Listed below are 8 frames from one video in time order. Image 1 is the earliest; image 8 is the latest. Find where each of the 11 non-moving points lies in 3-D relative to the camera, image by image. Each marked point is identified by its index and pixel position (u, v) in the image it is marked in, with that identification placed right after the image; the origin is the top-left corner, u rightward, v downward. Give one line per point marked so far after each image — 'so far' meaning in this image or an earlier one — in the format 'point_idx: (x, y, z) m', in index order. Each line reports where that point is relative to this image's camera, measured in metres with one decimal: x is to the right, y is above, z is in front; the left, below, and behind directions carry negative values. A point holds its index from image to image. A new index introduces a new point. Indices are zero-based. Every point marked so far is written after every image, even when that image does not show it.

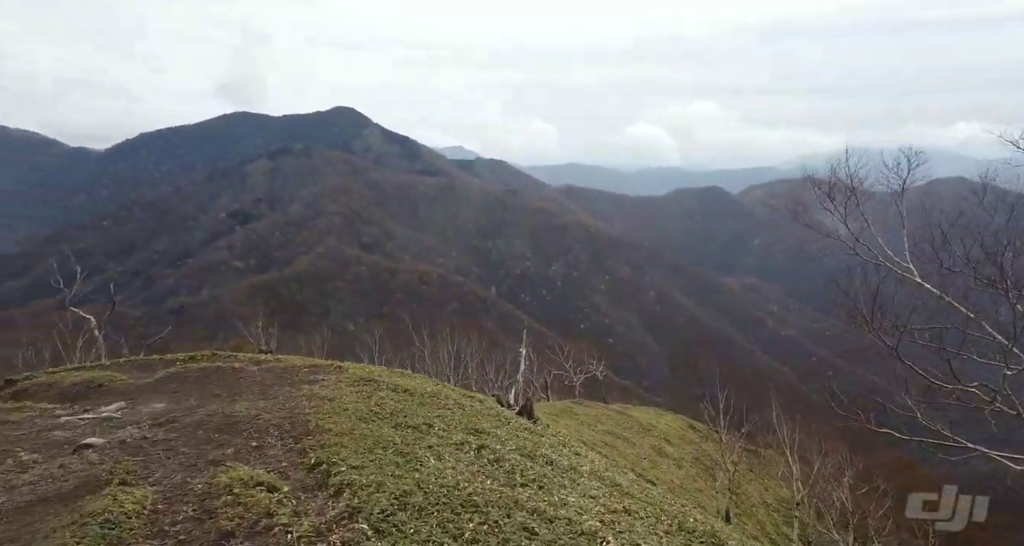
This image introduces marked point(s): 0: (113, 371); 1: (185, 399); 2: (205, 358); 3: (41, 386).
0: (-6.6, -1.5, +11.0) m
1: (-4.0, -1.5, +8.2) m
2: (-5.3, -1.4, +11.5) m
3: (-7.0, -1.7, +10.0) m
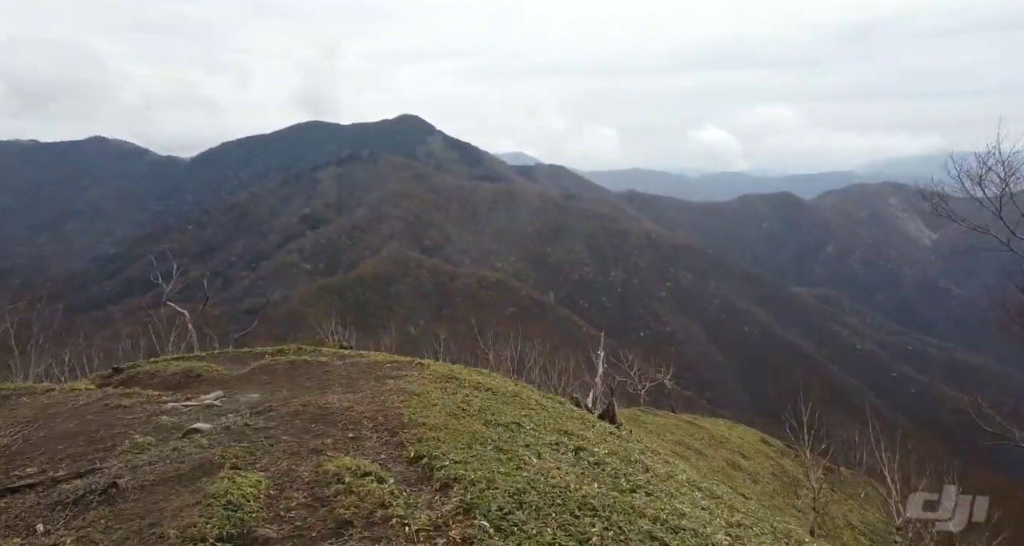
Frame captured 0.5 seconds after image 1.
0: (-5.3, -1.5, +11.5) m
1: (-3.0, -1.5, +8.5) m
2: (-4.0, -1.4, +11.9) m
3: (-5.8, -1.6, +10.6) m
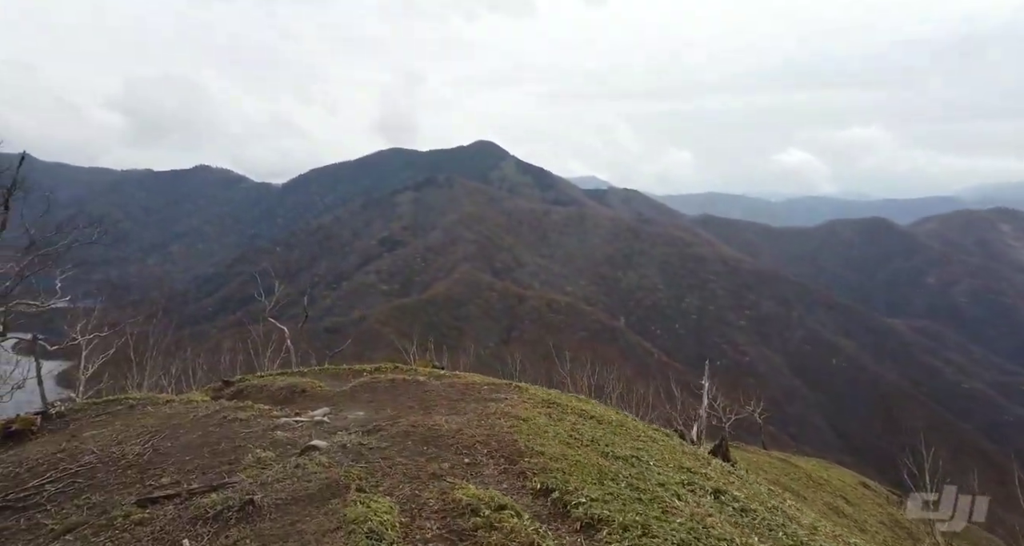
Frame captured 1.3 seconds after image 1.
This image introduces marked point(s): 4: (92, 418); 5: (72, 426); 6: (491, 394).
0: (-3.6, -1.9, +11.8) m
1: (-1.7, -1.8, +8.6) m
2: (-2.3, -1.8, +12.1) m
3: (-4.2, -2.0, +10.9) m
4: (-6.6, -2.3, +10.5) m
5: (-6.7, -2.4, +10.1) m
6: (-0.3, -1.7, +9.4) m
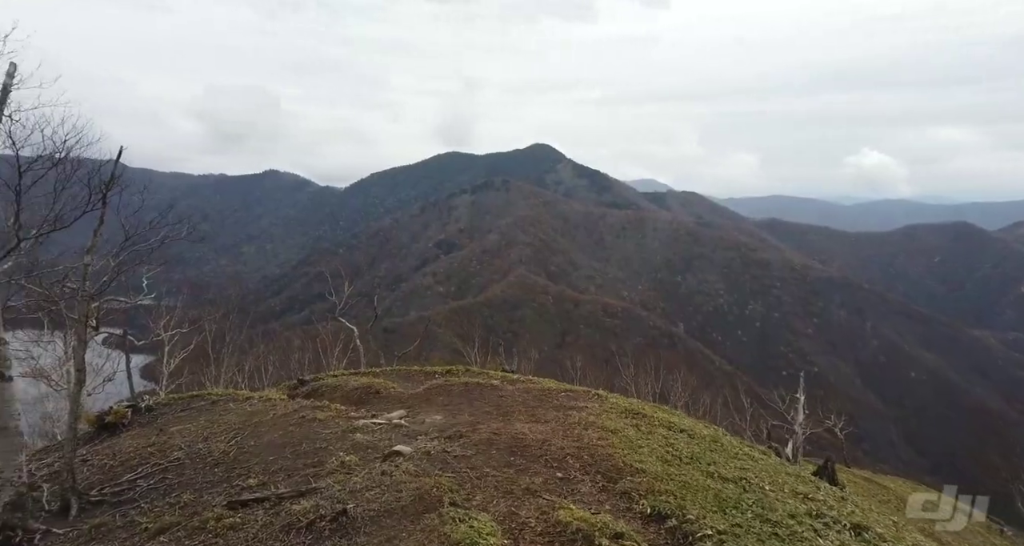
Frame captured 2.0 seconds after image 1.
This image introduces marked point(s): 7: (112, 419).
0: (-2.3, -1.9, +11.8) m
1: (-0.7, -1.8, +8.4) m
2: (-0.9, -1.8, +11.9) m
3: (-3.0, -2.0, +10.9) m
4: (-5.4, -2.3, +10.7) m
5: (-5.5, -2.4, +10.3) m
6: (+0.8, -1.7, +9.0) m
7: (-6.3, -2.3, +10.5) m
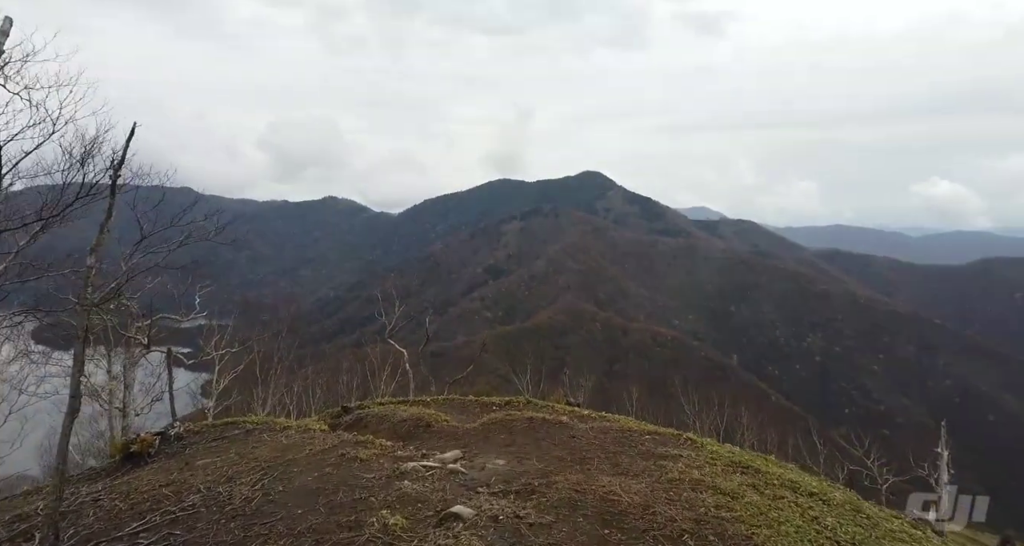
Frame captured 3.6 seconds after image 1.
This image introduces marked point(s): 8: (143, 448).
0: (-1.3, -2.2, +10.5) m
1: (+0.1, -2.0, +7.0) m
2: (+0.1, -2.1, +10.5) m
3: (-2.0, -2.2, +9.7) m
4: (-4.4, -2.5, +9.6) m
5: (-4.6, -2.5, +9.2) m
6: (+1.7, -2.0, +7.5) m
7: (-5.3, -2.5, +9.5) m
8: (-5.2, -2.5, +9.5) m
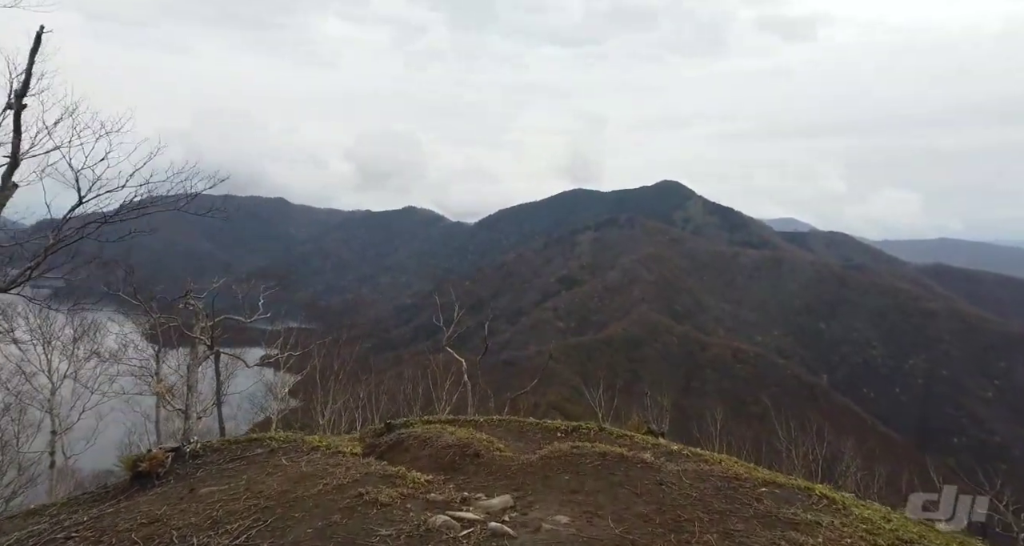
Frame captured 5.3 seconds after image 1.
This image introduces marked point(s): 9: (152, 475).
0: (-0.4, -2.1, +8.7) m
1: (+0.6, -1.9, +5.1) m
2: (+1.0, -2.1, +8.6) m
3: (-1.2, -2.1, +8.0) m
4: (-3.6, -2.4, +8.2) m
5: (-3.8, -2.4, +7.9) m
6: (+2.2, -1.9, +5.5) m
7: (-4.5, -2.4, +8.2) m
8: (-4.4, -2.4, +8.2) m
9: (-4.4, -2.5, +8.2) m
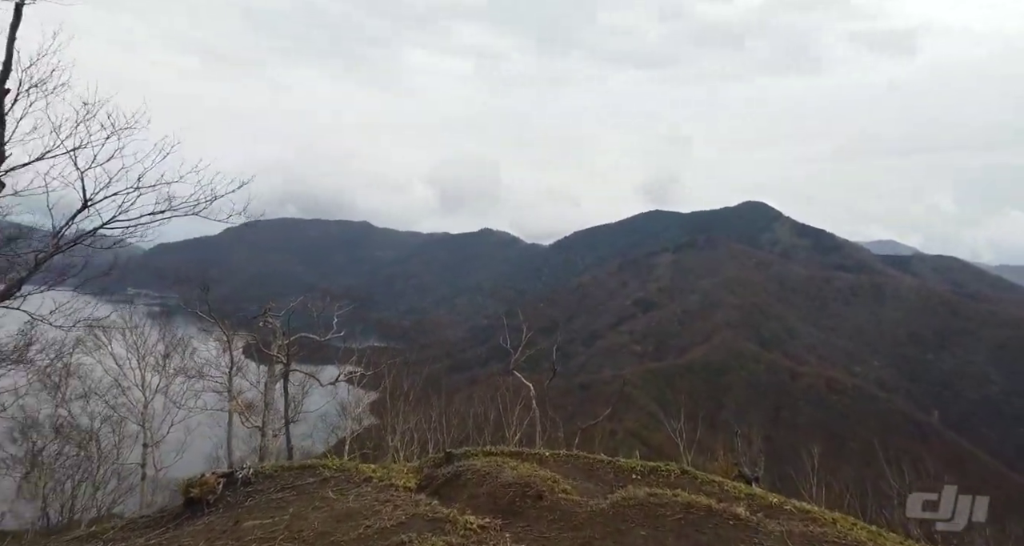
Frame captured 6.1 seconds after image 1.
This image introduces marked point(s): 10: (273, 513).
0: (+0.4, -2.4, +7.9) m
1: (+1.0, -2.0, +4.2) m
2: (+1.8, -2.3, +7.6) m
3: (-0.4, -2.4, +7.4) m
4: (-2.8, -2.6, +7.8) m
5: (-3.1, -2.6, +7.5) m
6: (+2.7, -2.1, +4.4) m
7: (-3.7, -2.6, +7.8) m
8: (-3.7, -2.6, +7.9) m
9: (-3.6, -2.7, +7.8) m
10: (-2.5, -2.5, +7.0) m
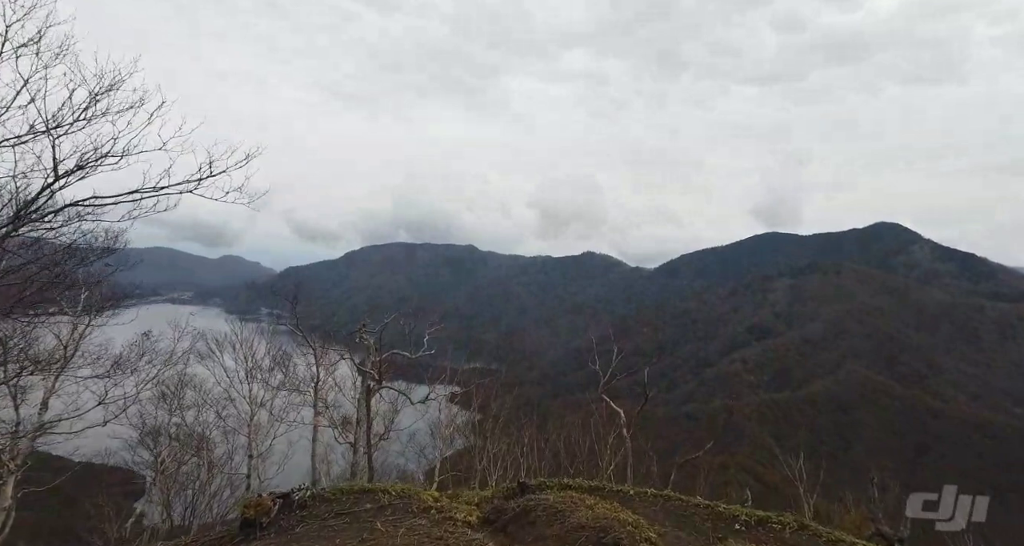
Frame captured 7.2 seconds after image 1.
0: (+1.2, -2.5, +6.8) m
1: (+1.2, -2.0, +3.1) m
2: (+2.5, -2.4, +6.3) m
3: (+0.3, -2.4, +6.4) m
4: (-2.0, -2.7, +7.2) m
5: (-2.3, -2.7, +6.9) m
6: (+2.9, -2.1, +3.0) m
7: (-2.9, -2.6, +7.3) m
8: (-2.8, -2.7, +7.4) m
9: (-2.8, -2.7, +7.3) m
10: (-1.8, -2.5, +6.3) m
